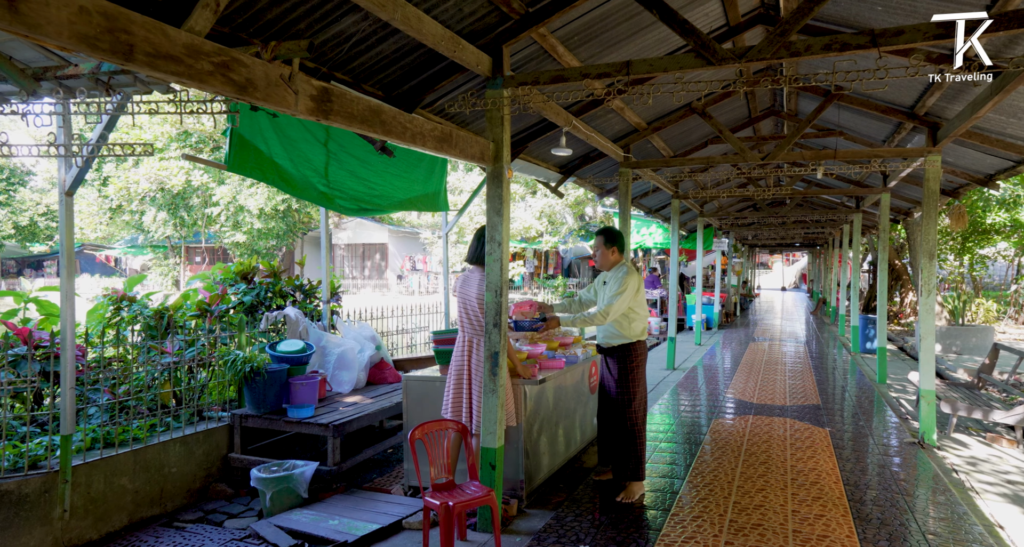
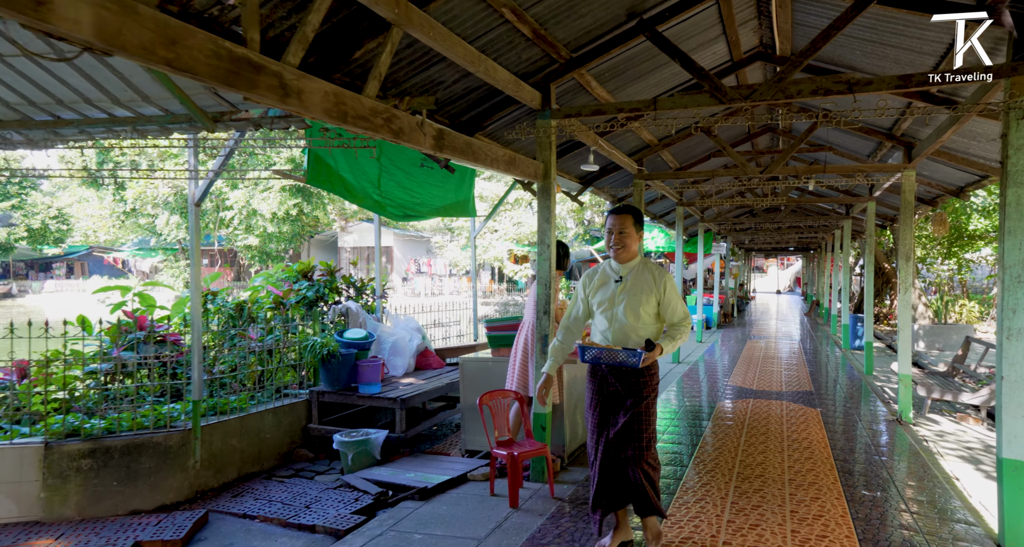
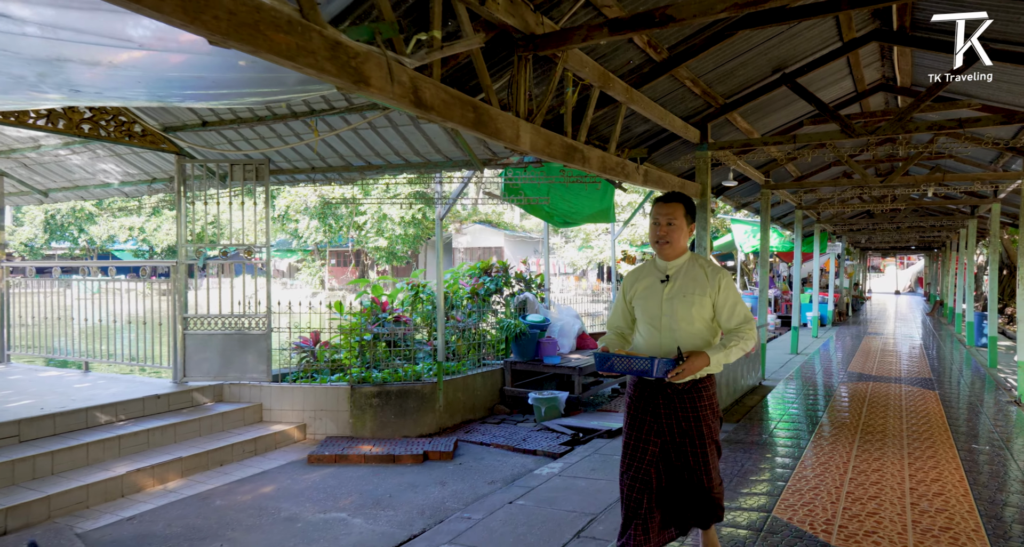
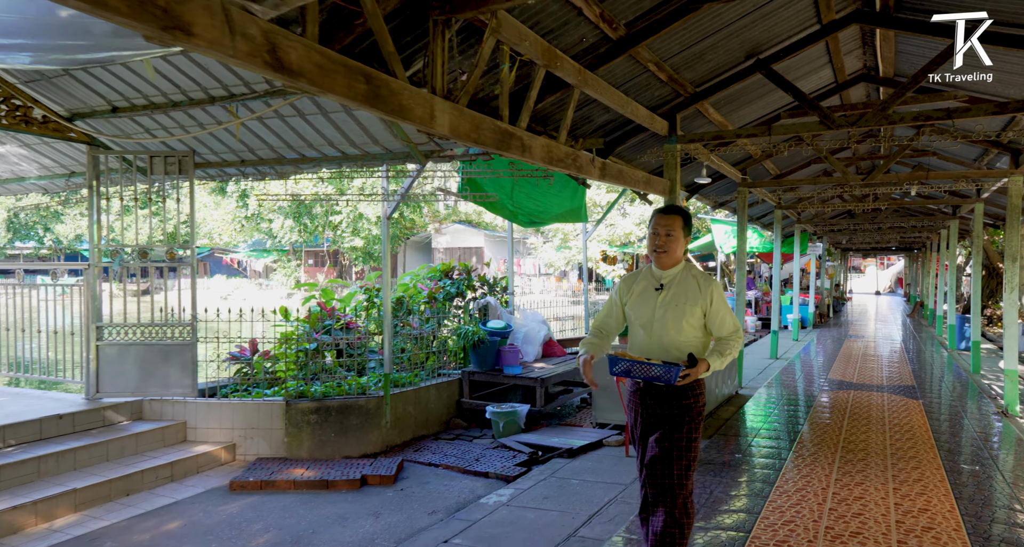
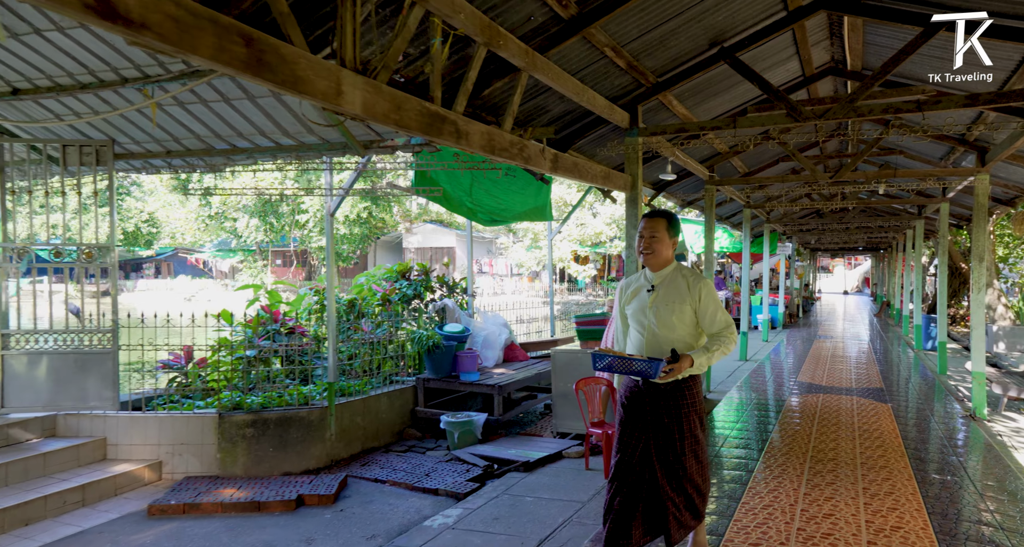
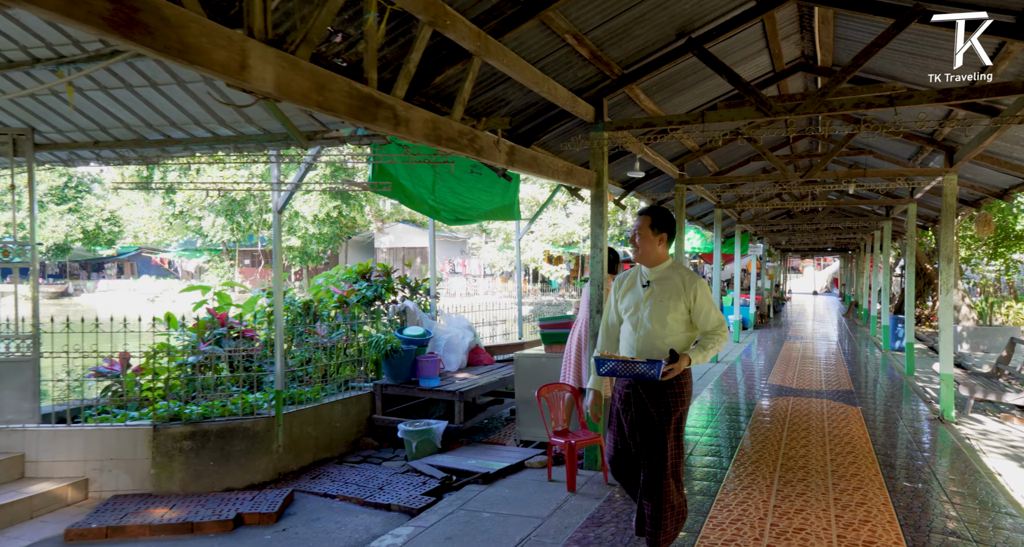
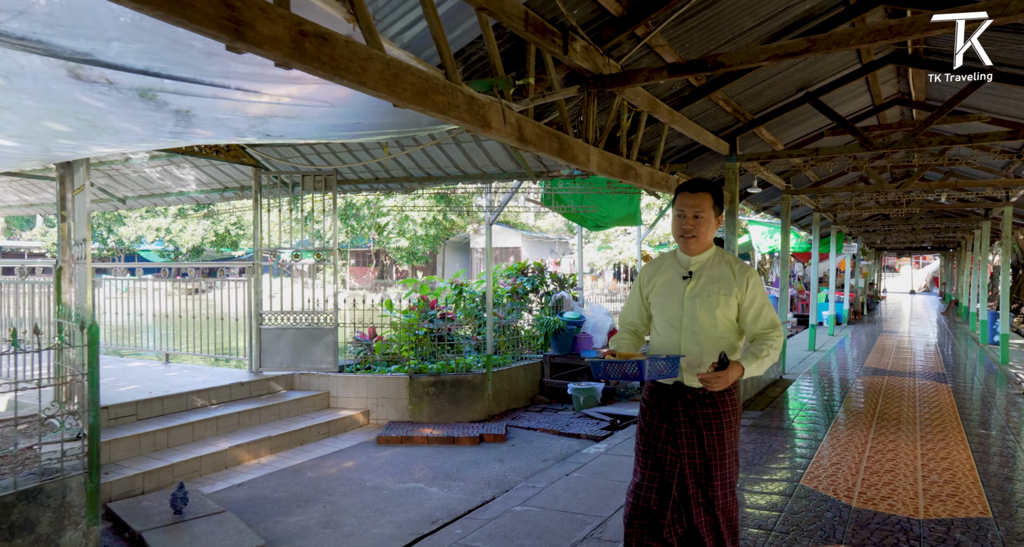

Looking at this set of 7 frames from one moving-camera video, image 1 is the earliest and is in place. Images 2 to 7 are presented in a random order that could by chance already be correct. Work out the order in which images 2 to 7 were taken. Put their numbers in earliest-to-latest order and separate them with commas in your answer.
2, 6, 5, 4, 3, 7
